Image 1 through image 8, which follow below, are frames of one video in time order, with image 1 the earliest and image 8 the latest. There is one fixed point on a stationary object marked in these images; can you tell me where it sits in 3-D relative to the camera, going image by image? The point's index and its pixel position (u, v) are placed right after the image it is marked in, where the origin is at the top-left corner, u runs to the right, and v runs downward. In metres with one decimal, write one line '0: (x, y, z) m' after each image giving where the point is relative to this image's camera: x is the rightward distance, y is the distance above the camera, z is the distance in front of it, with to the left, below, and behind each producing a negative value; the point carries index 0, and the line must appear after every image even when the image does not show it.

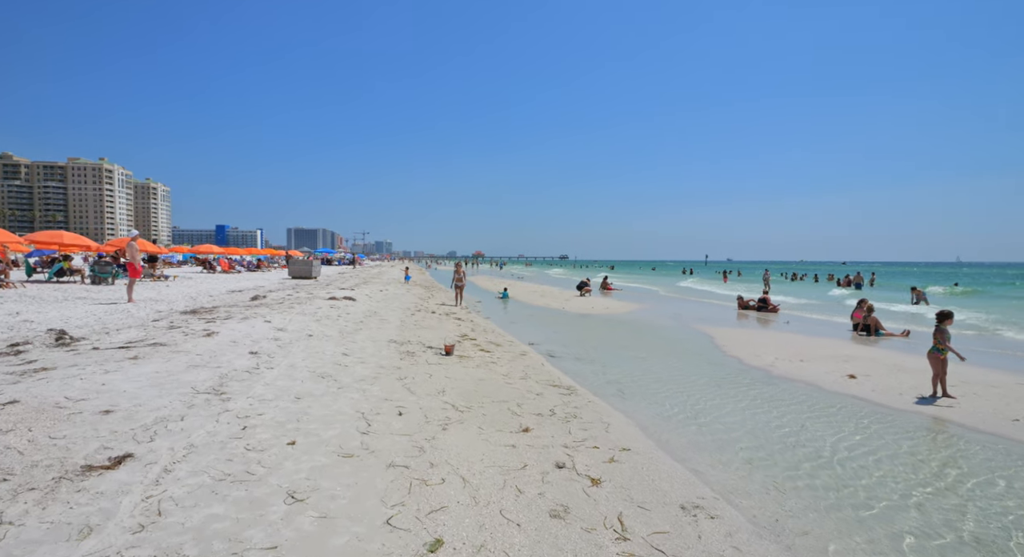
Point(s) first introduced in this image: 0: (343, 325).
0: (-4.0, -1.1, +12.9) m
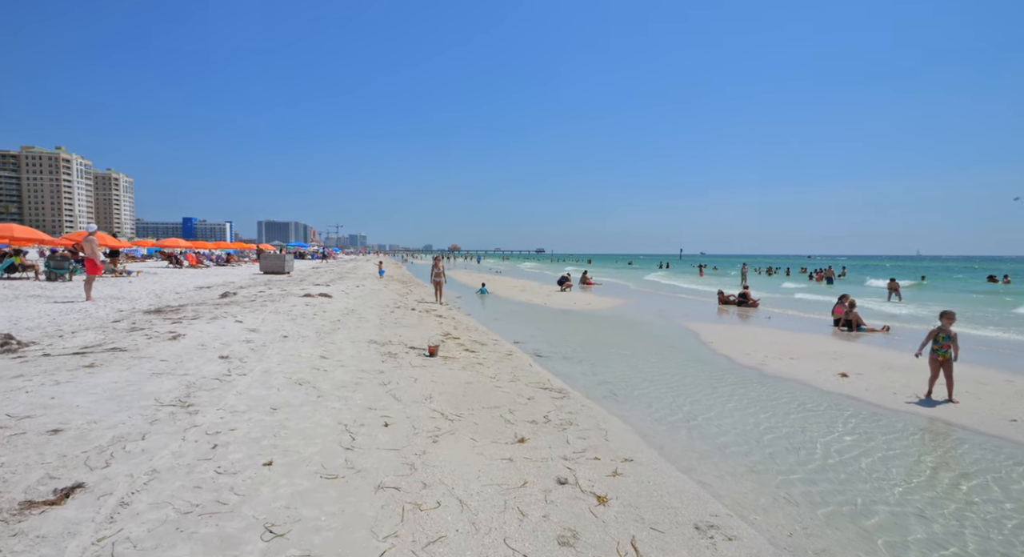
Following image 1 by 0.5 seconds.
0: (-4.3, -1.0, +12.3) m
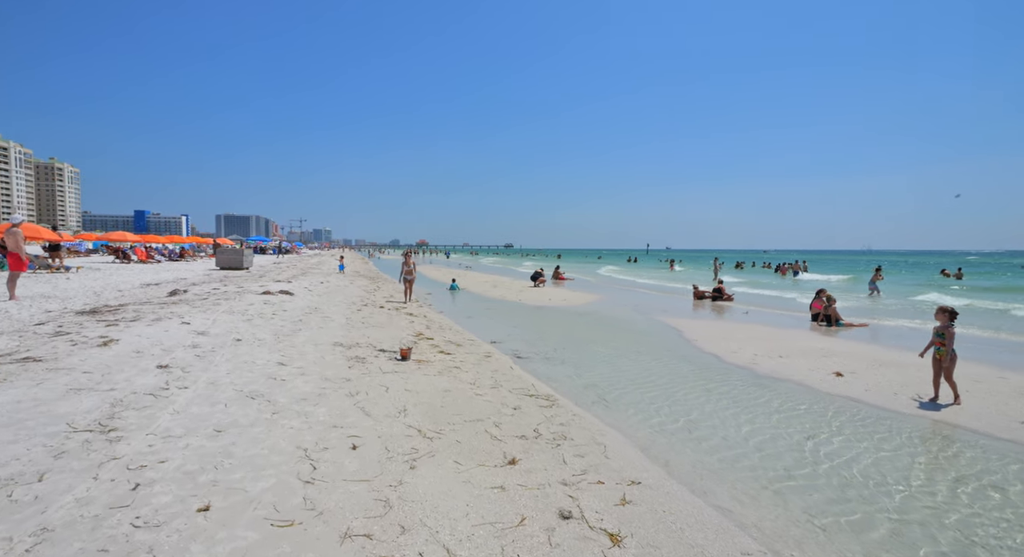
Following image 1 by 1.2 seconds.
0: (-4.8, -1.0, +11.2) m
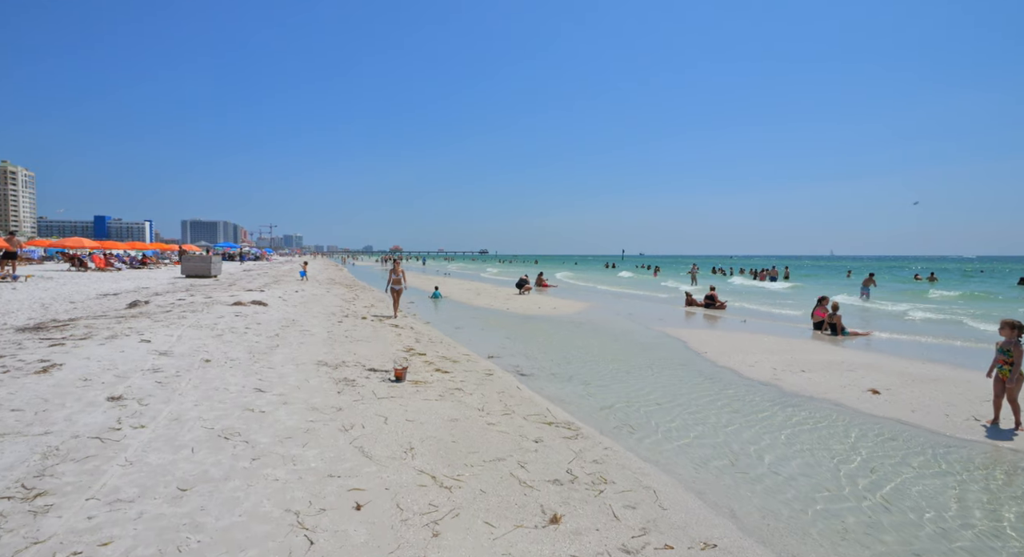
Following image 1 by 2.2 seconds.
0: (-4.8, -1.2, +10.1) m
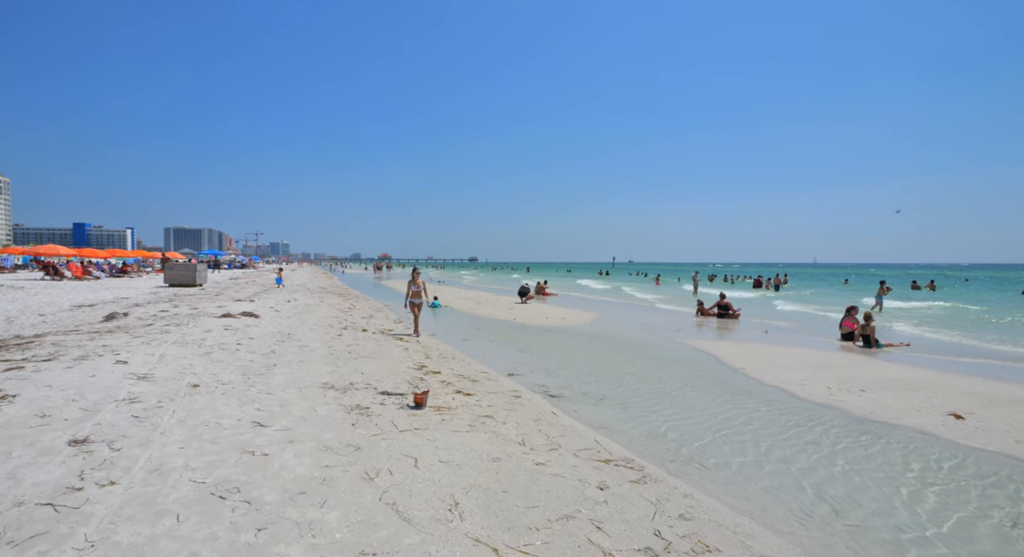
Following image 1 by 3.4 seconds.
0: (-4.4, -1.3, +8.9) m
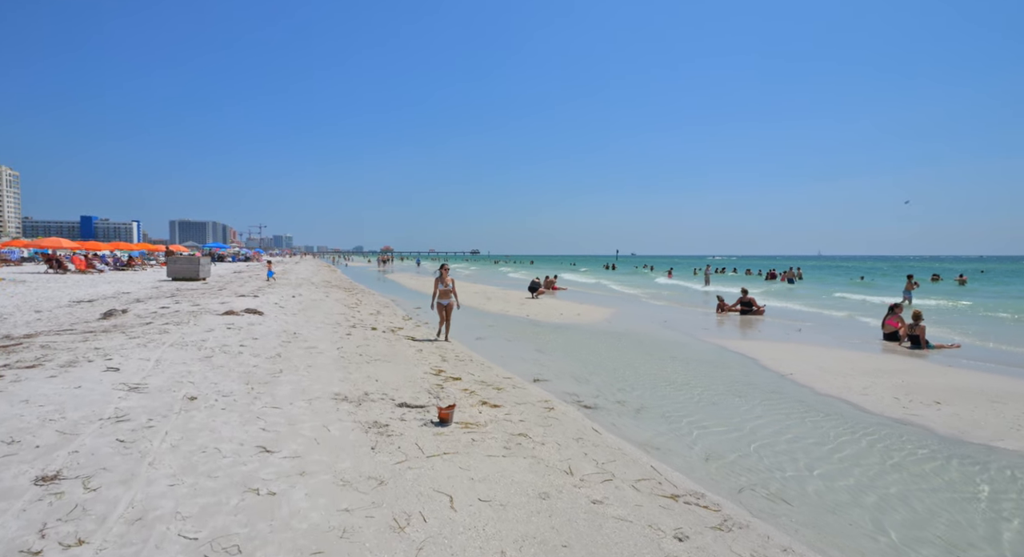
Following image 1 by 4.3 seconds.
0: (-3.9, -1.3, +8.1) m
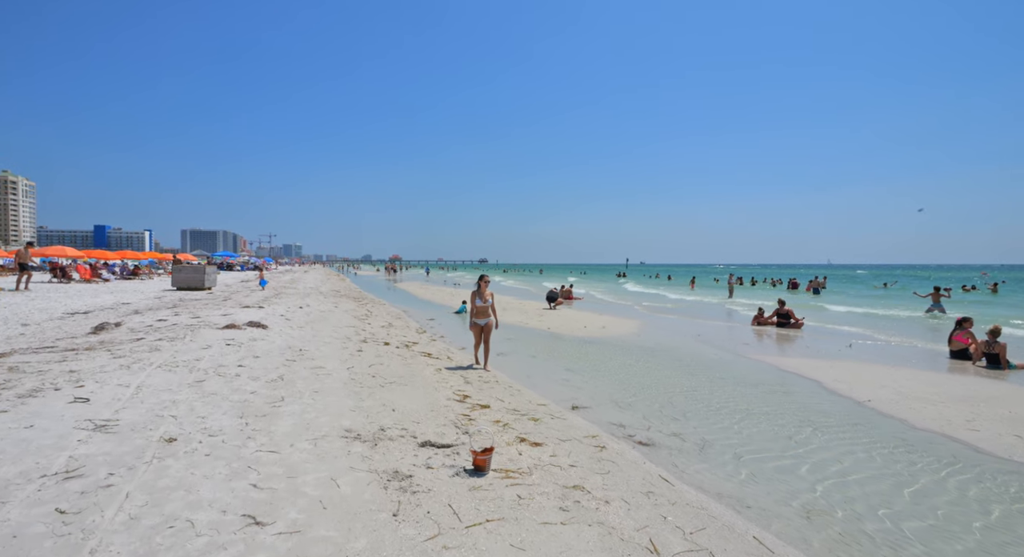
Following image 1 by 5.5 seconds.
0: (-3.4, -1.4, +6.9) m
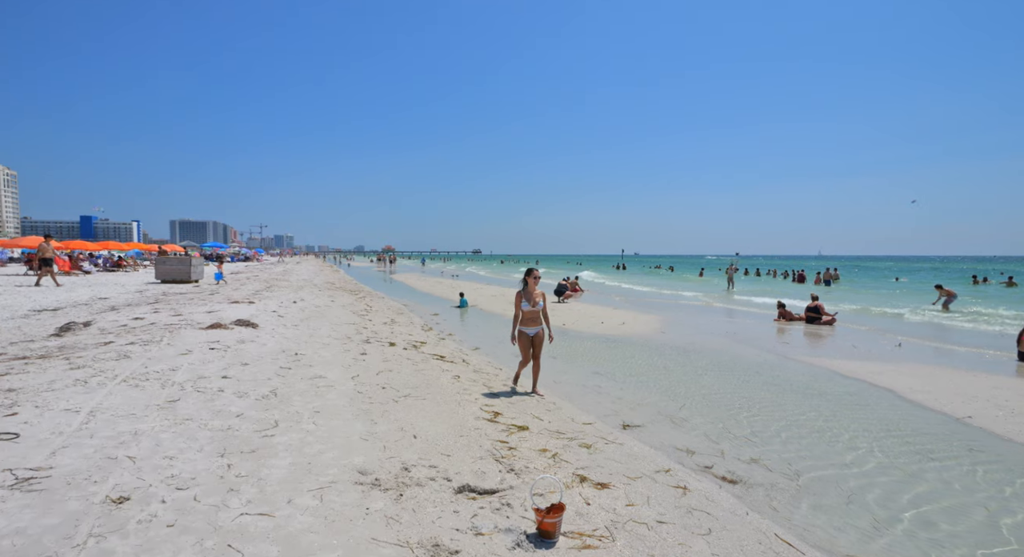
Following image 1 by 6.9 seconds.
0: (-2.9, -1.4, +5.5) m
